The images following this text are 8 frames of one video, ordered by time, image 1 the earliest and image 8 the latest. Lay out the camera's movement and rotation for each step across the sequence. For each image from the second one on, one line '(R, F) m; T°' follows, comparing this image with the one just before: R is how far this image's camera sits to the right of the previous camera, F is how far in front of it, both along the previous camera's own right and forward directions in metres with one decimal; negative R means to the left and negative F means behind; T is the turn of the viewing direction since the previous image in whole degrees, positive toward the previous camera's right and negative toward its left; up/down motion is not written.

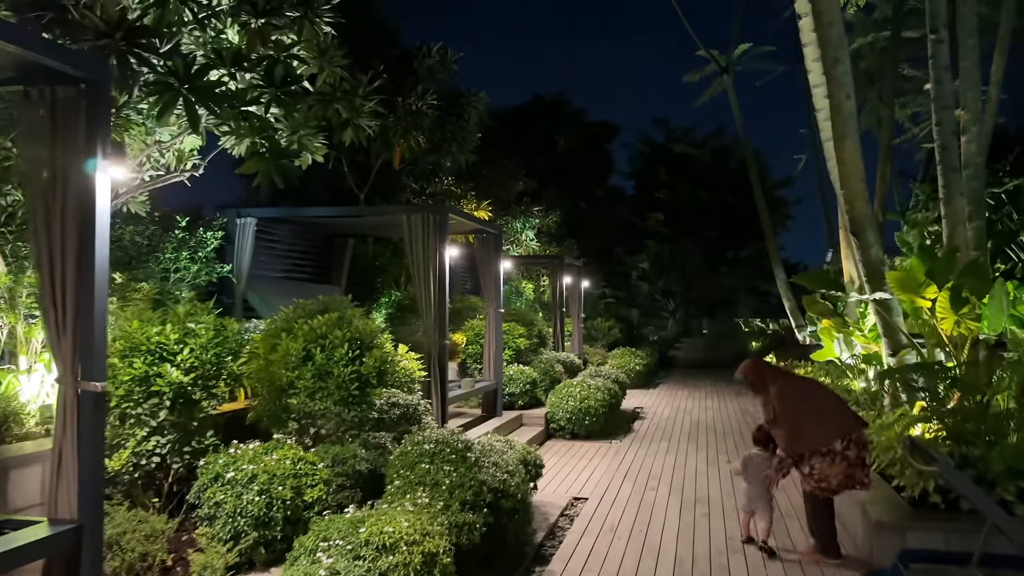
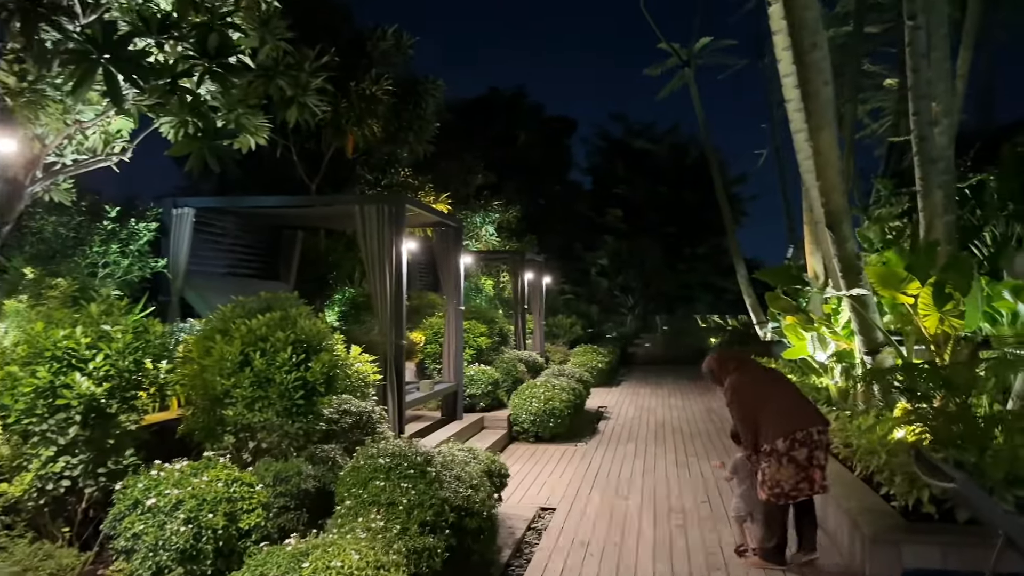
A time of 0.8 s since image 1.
(0.0, +0.4) m; +3°
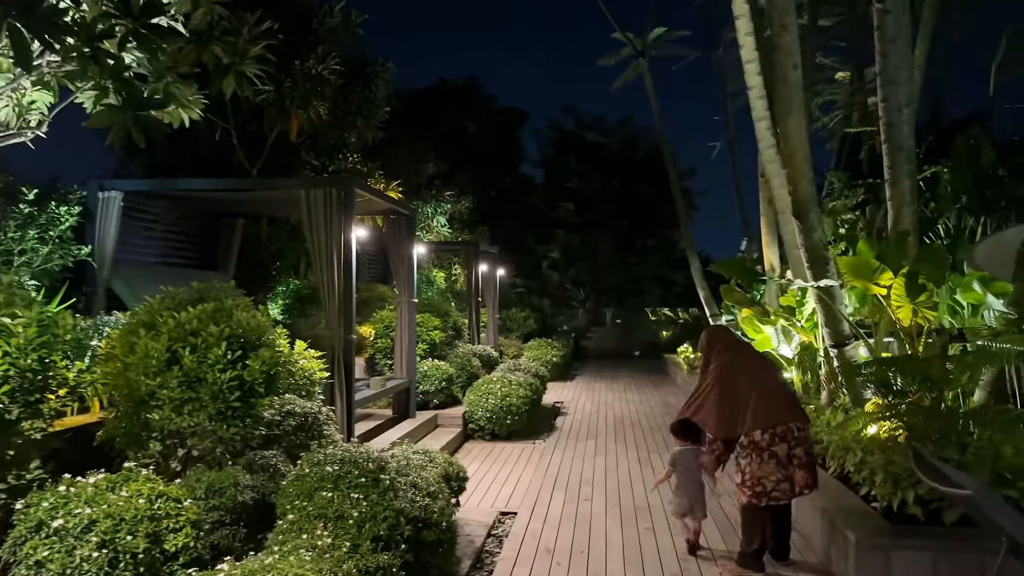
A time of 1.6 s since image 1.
(0.0, +0.3) m; +4°
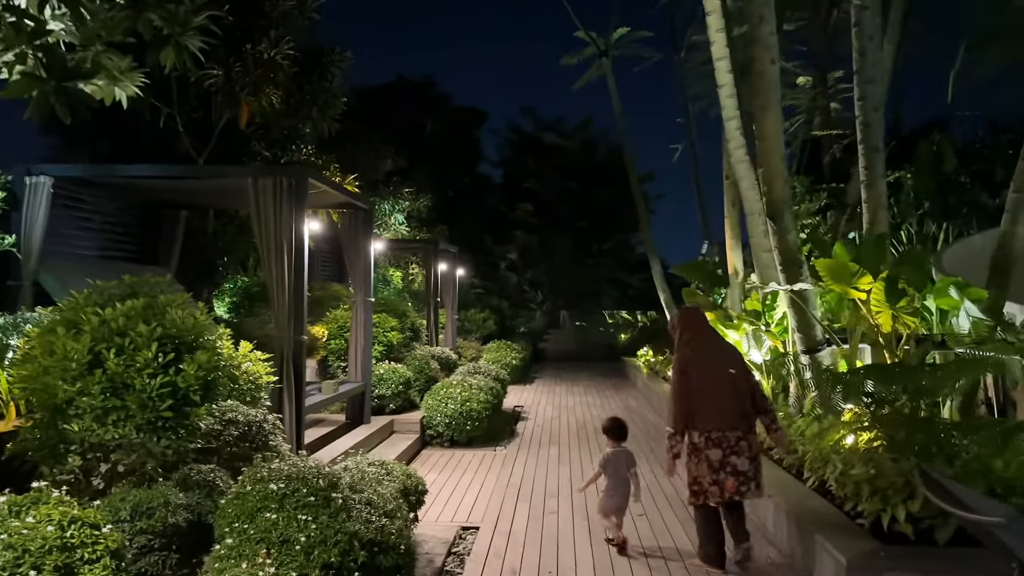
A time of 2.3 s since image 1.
(0.0, +0.3) m; +3°
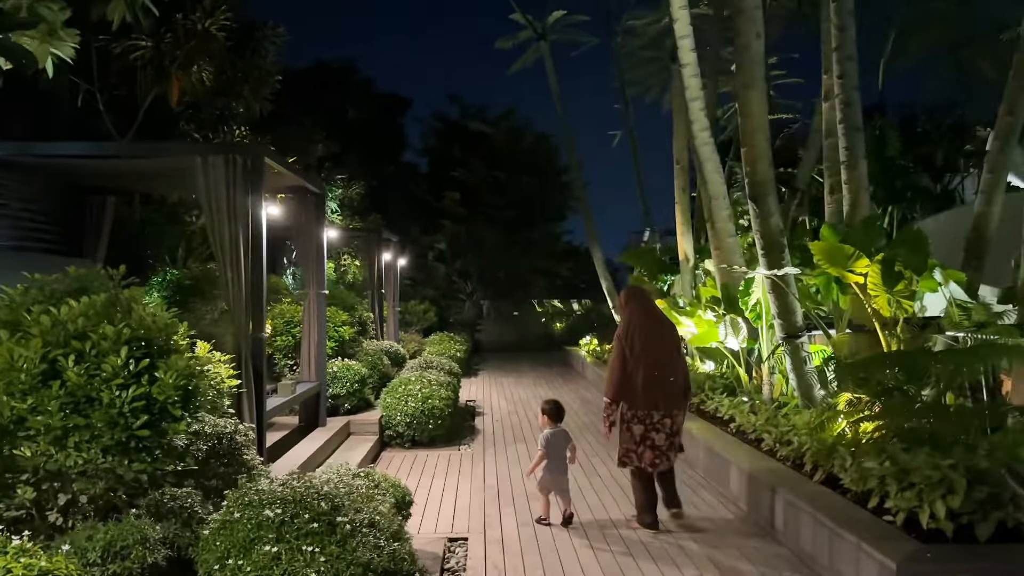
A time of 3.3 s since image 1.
(-0.3, +0.4) m; +6°
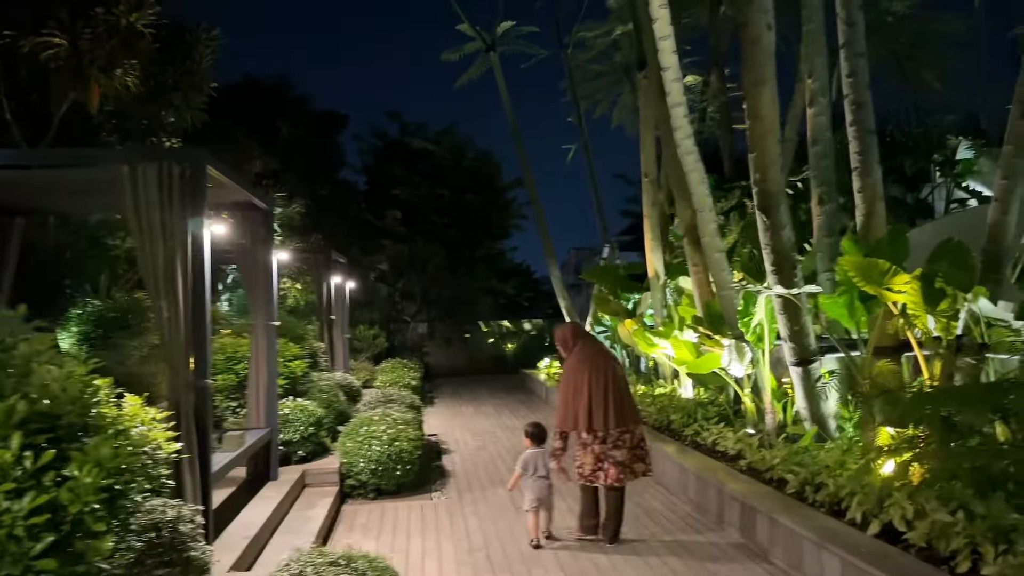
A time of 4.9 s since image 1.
(-0.3, +0.7) m; +4°
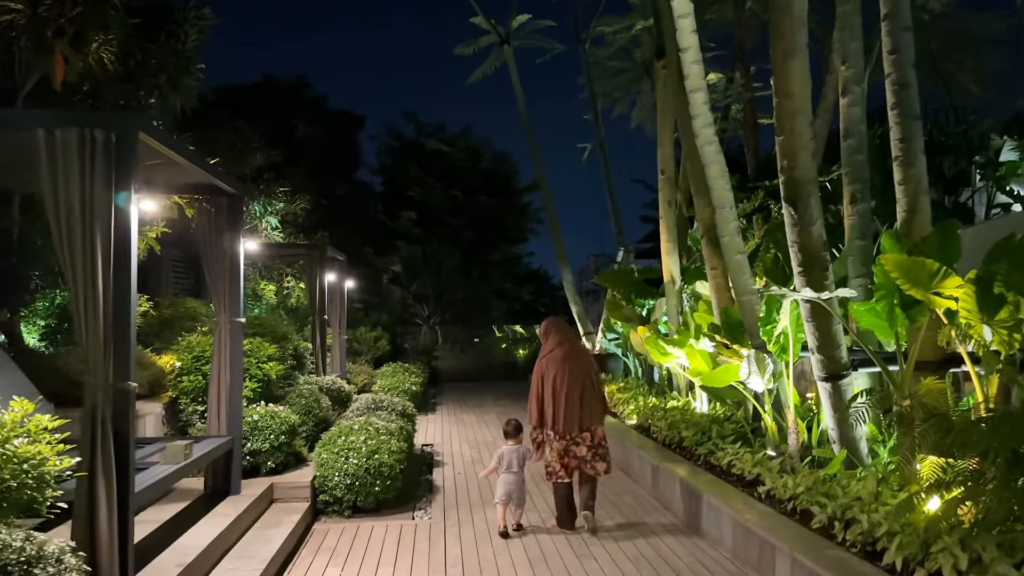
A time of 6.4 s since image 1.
(+0.2, +0.5) m; -1°
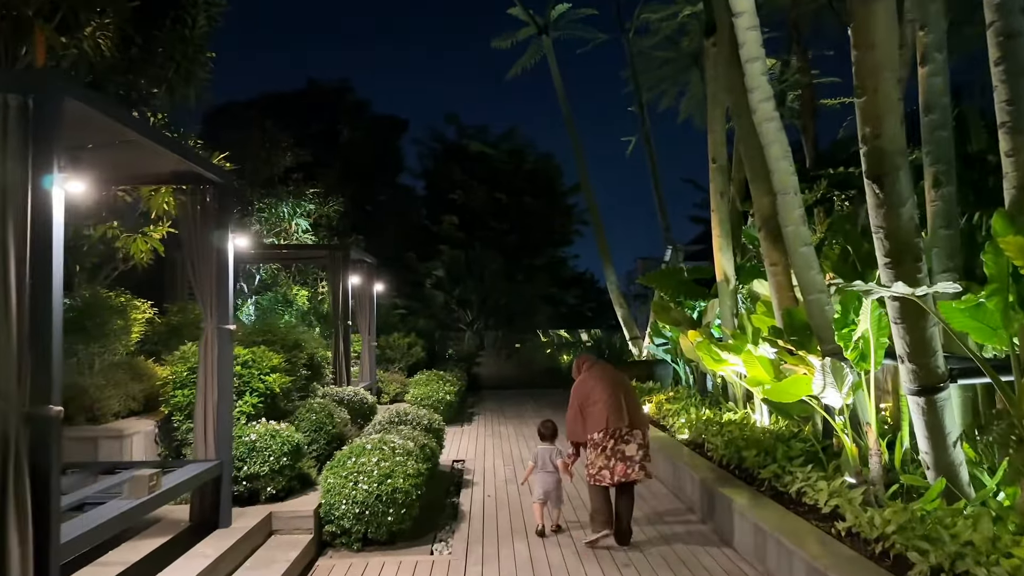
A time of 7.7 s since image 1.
(+0.1, +0.6) m; -3°
